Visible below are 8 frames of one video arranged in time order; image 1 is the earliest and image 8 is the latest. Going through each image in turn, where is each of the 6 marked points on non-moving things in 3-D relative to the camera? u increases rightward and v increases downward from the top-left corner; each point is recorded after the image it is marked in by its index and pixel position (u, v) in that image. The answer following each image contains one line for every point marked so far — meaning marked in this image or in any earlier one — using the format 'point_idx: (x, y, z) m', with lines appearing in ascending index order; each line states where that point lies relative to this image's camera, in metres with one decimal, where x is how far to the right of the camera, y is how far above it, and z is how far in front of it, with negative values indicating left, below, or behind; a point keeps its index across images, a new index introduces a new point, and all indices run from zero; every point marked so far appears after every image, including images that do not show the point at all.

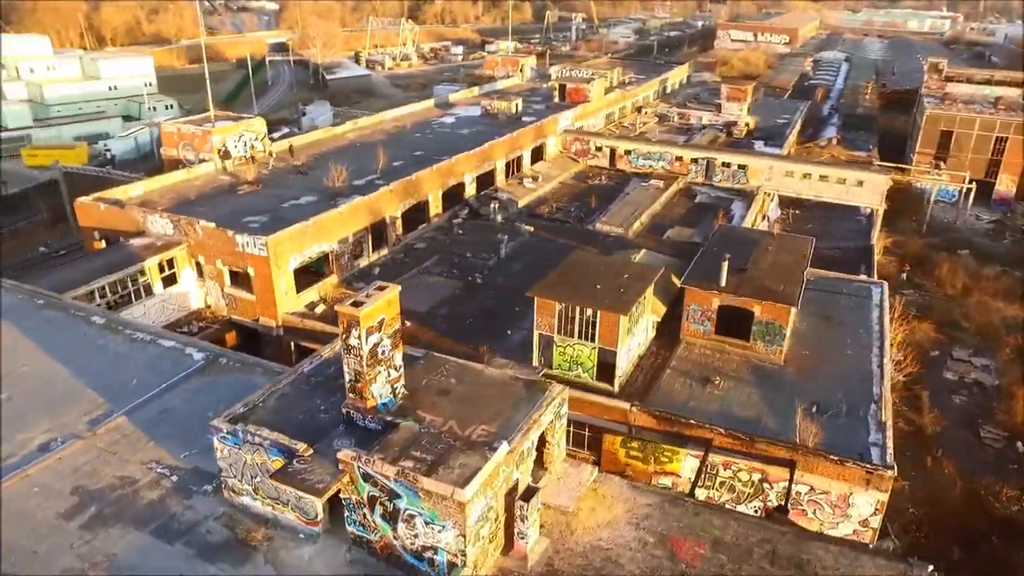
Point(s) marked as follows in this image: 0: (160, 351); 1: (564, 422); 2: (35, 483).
0: (-7.6, -1.4, +16.1) m
1: (+0.9, -2.2, +12.3) m
2: (-7.8, -3.2, +12.3) m
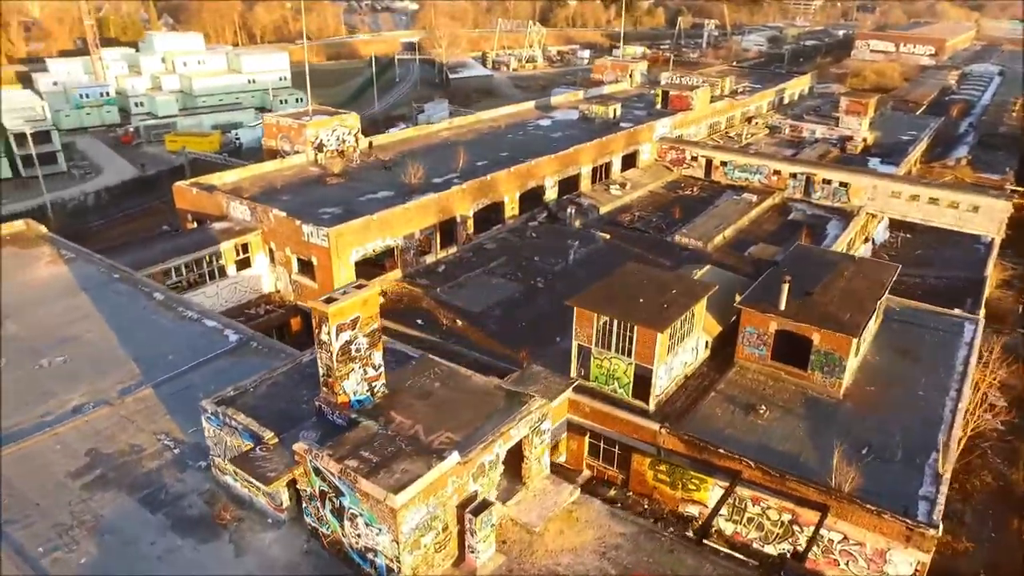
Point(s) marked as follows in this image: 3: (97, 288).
0: (-7.0, -1.0, +17.0) m
1: (+0.6, -2.4, +11.9) m
2: (-8.0, -2.7, +13.4) m
3: (-10.6, 0.0, +19.2) m
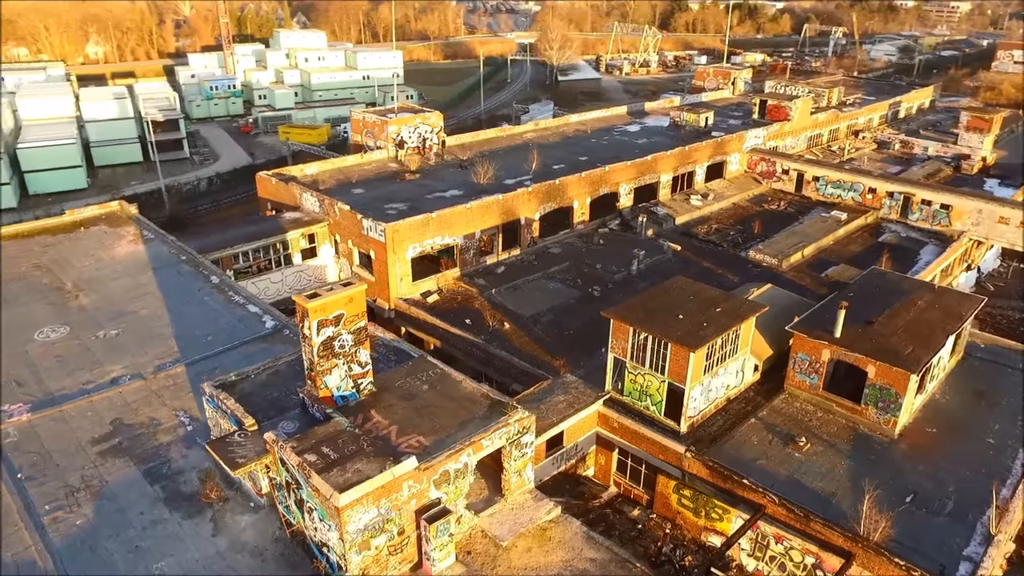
0: (-6.4, -0.7, +17.8) m
1: (+0.3, -2.5, +11.6) m
2: (-8.0, -2.3, +14.4) m
3: (-9.5, +0.5, +20.5) m
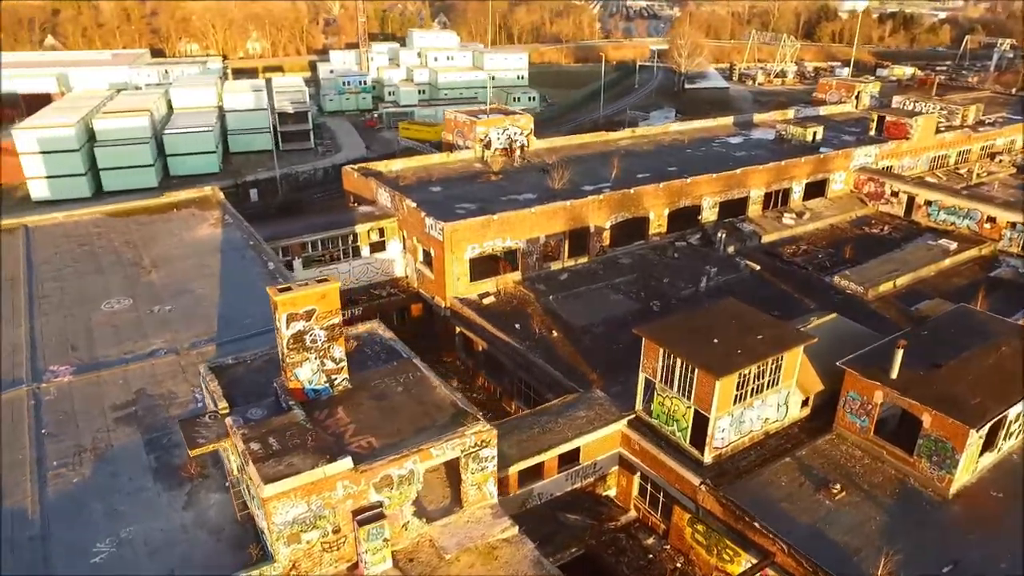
0: (-5.6, -0.4, +18.6) m
1: (-0.3, -2.7, +11.3) m
2: (-8.0, -1.8, +15.5) m
3: (-8.1, +1.0, +21.8) m
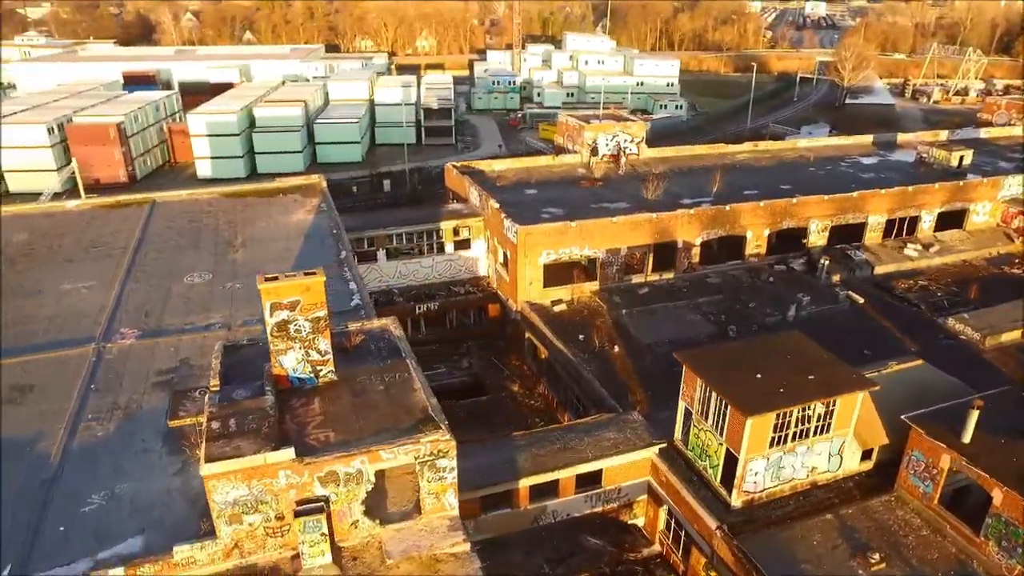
0: (-4.4, -0.1, +19.3) m
1: (-0.9, -2.8, +11.1) m
2: (-7.4, -1.3, +16.7) m
3: (-6.0, +1.5, +22.9) m
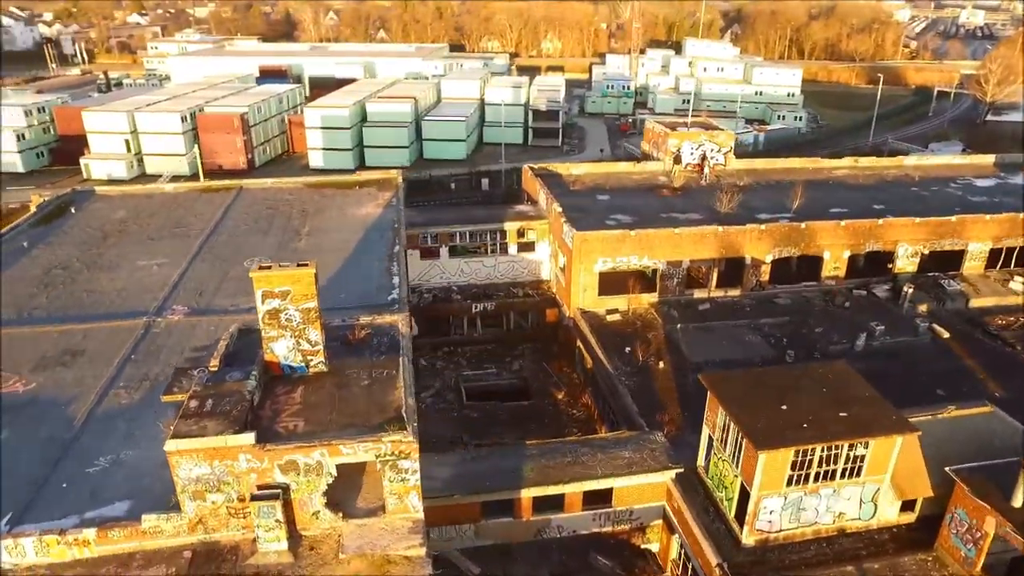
0: (-3.4, +0.1, +19.7) m
1: (-1.5, -2.8, +11.0) m
2: (-6.8, -0.8, +17.6) m
3: (-4.3, +1.8, +23.5) m
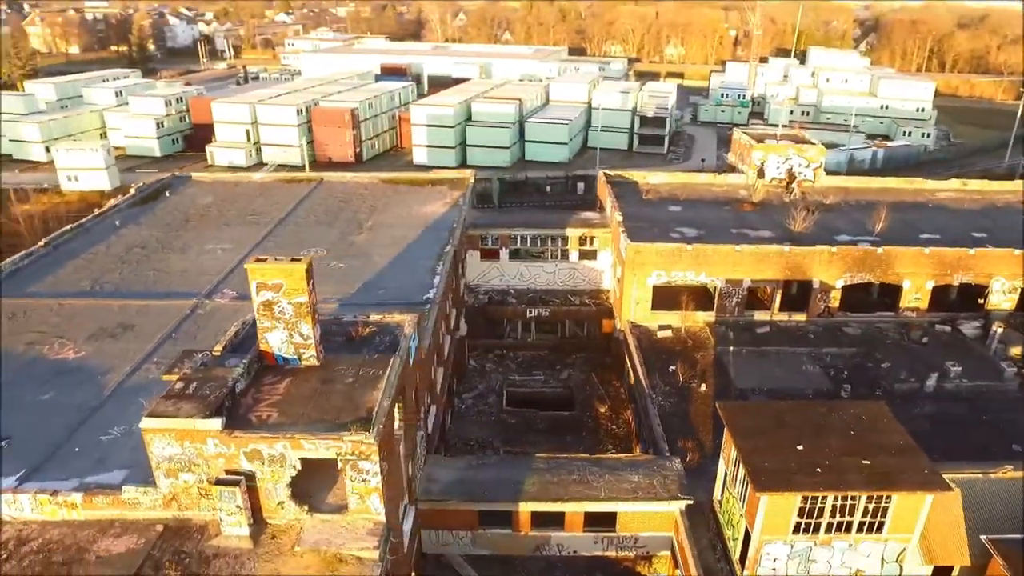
0: (-2.3, +0.1, +19.8) m
1: (-2.0, -2.8, +11.0) m
2: (-6.2, -0.5, +18.3) m
3: (-2.5, +1.8, +23.7) m
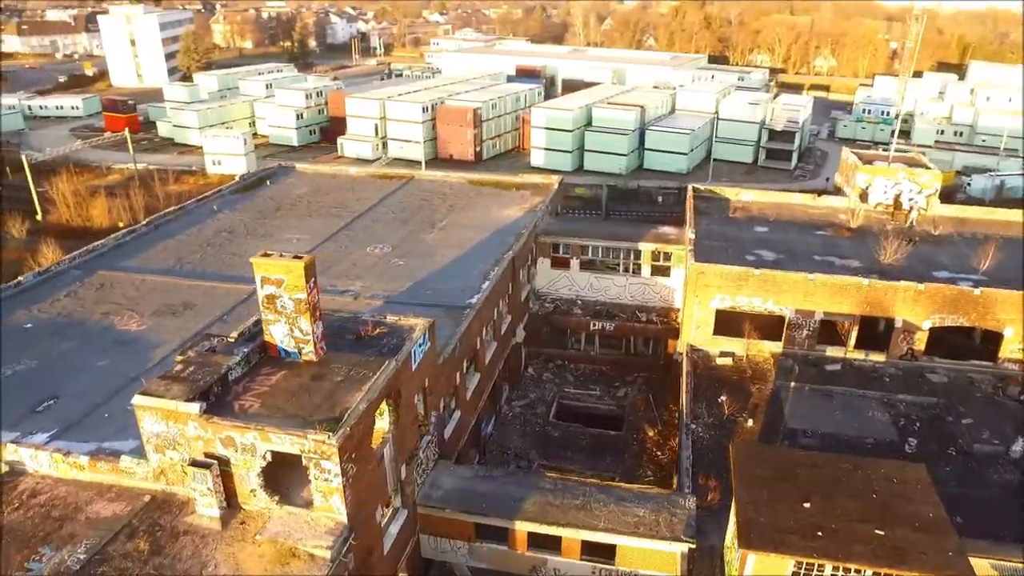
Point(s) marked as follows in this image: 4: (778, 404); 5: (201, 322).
0: (-1.0, 0.0, +19.9) m
1: (-2.6, -2.8, +11.1) m
2: (-5.1, -0.3, +19.1) m
3: (-0.4, +1.7, +23.7) m
4: (+6.6, -2.9, +18.7) m
5: (-7.3, -0.8, +17.8) m
